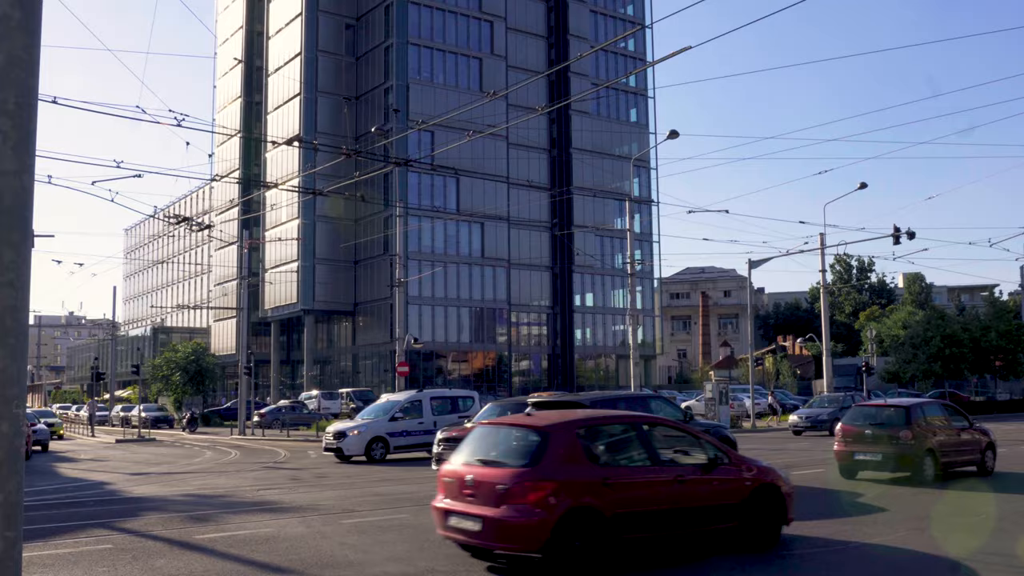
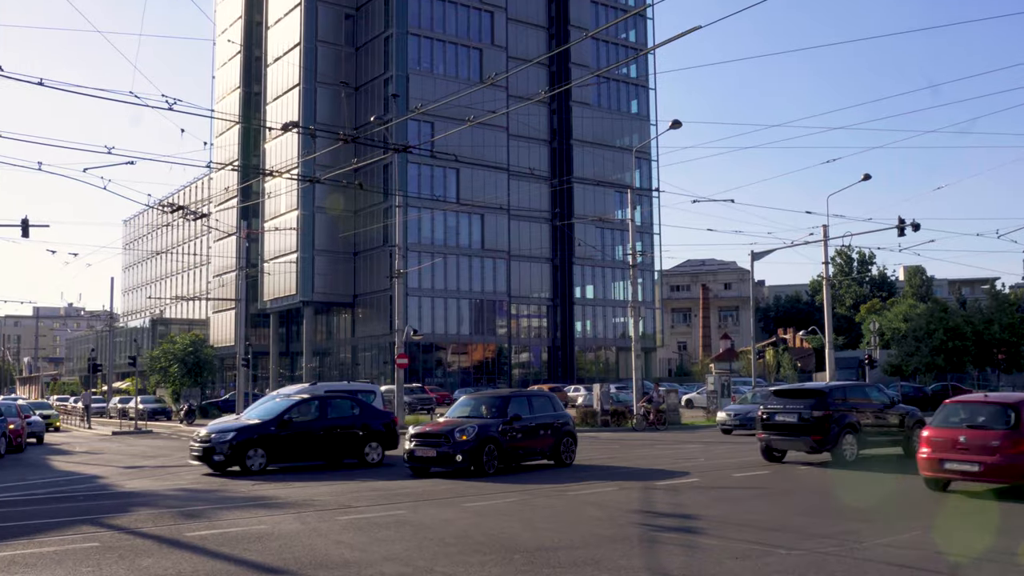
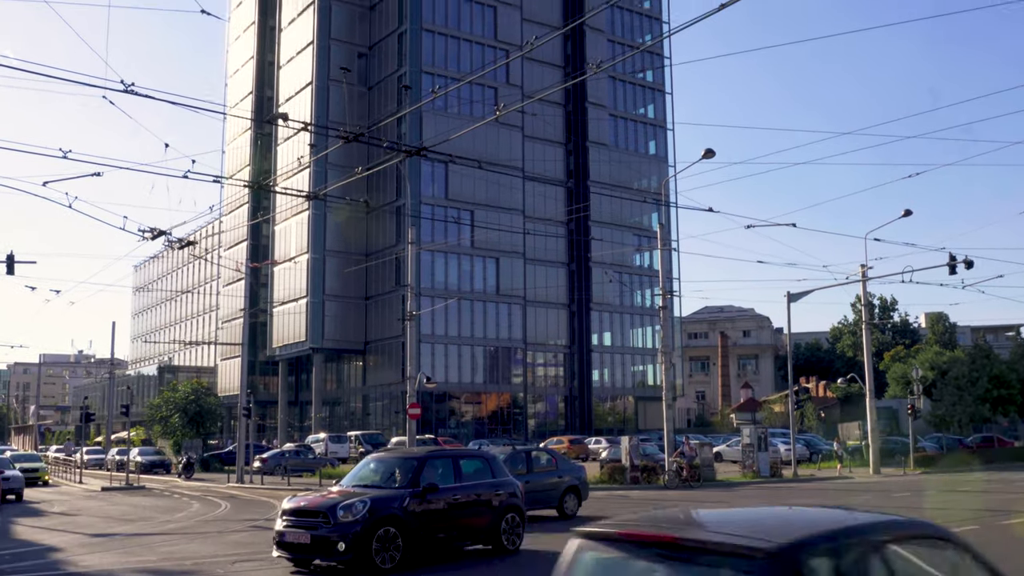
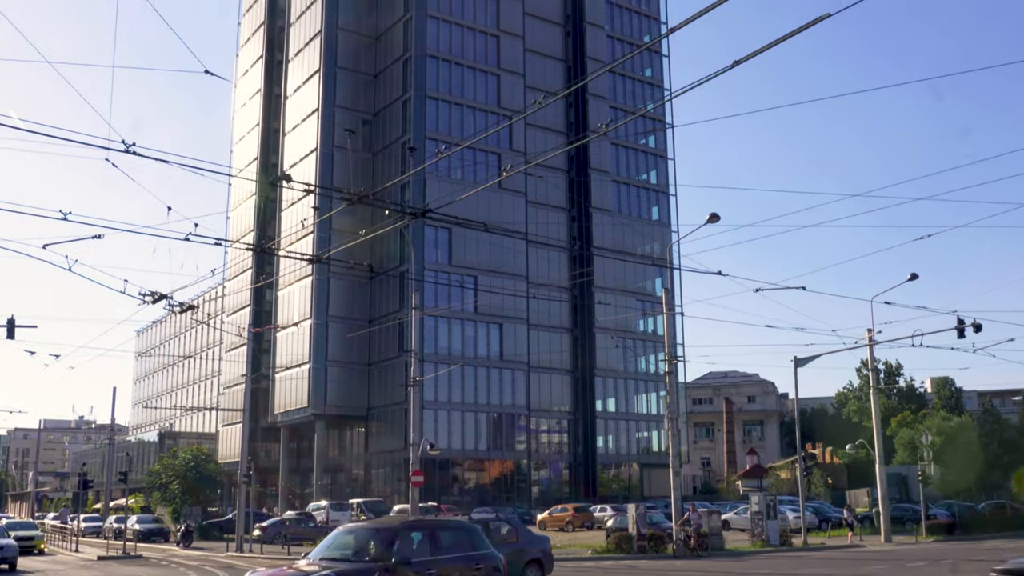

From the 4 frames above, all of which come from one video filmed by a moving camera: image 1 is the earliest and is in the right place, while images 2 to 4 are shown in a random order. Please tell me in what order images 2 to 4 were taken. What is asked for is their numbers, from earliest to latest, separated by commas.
2, 3, 4
